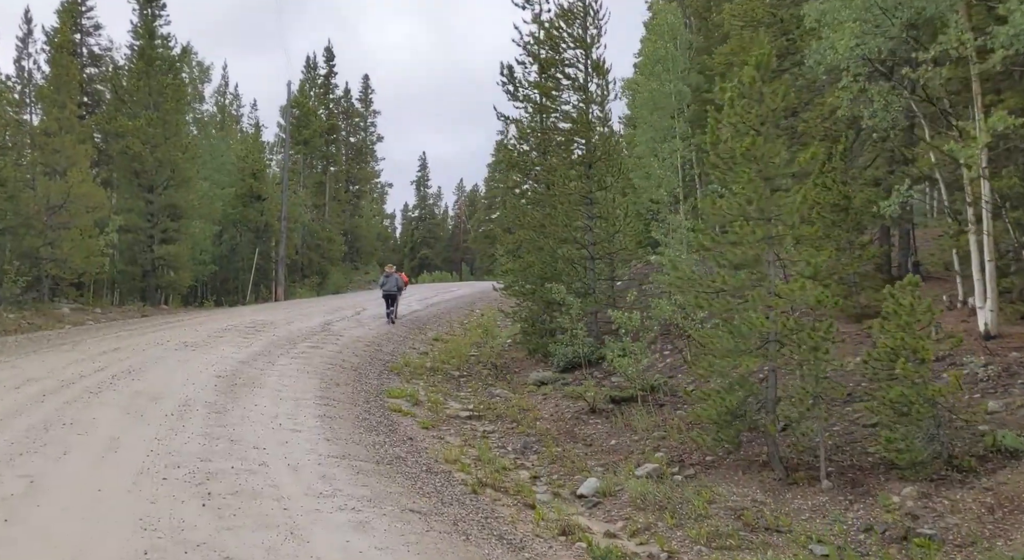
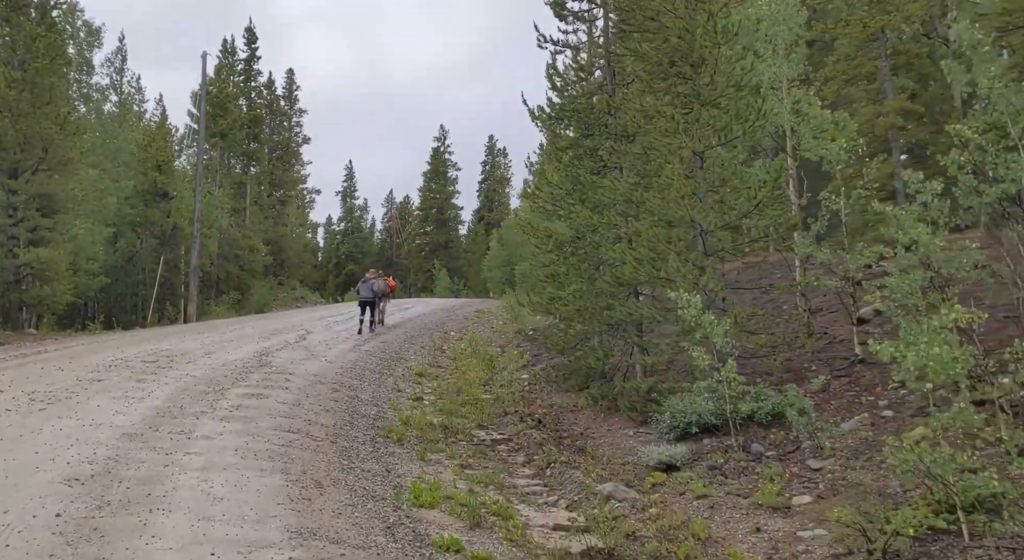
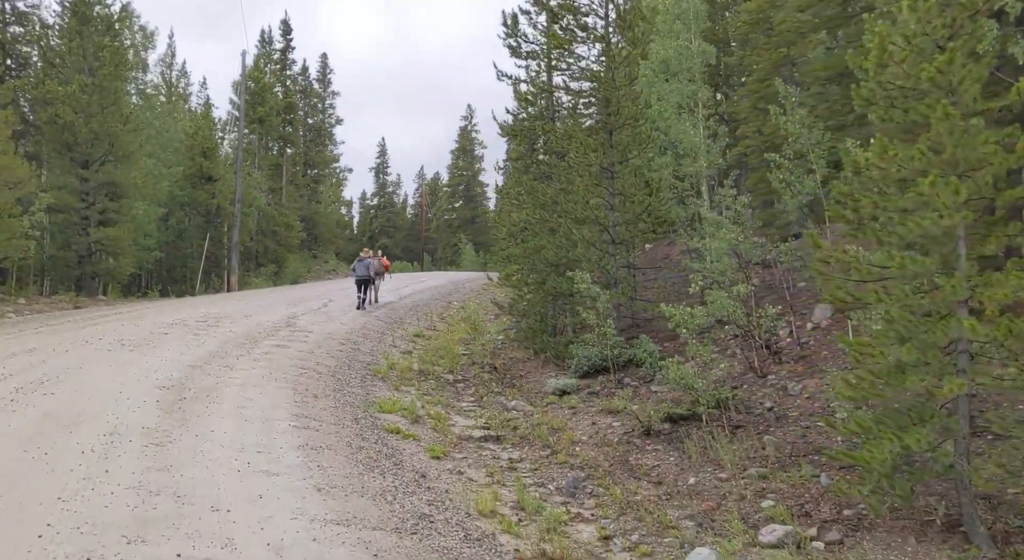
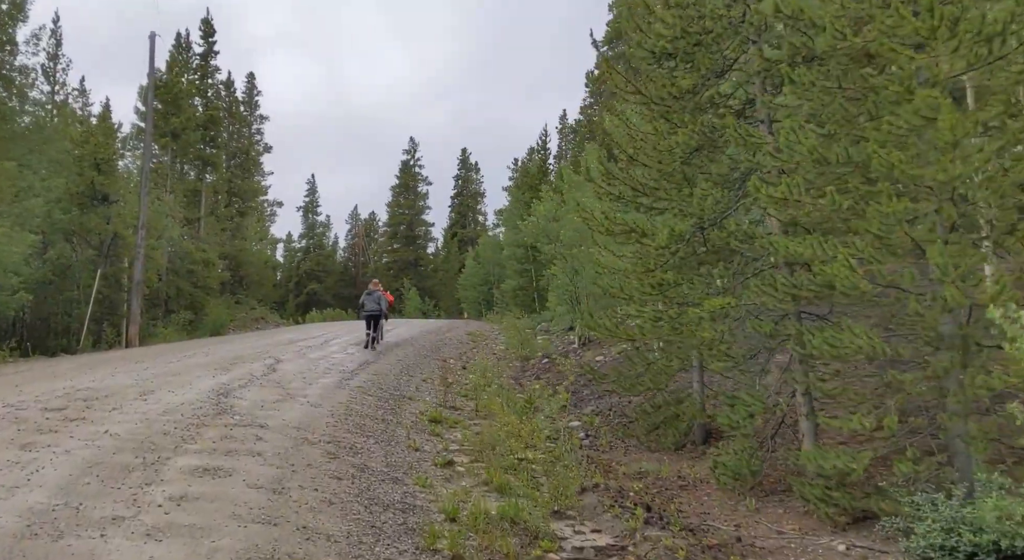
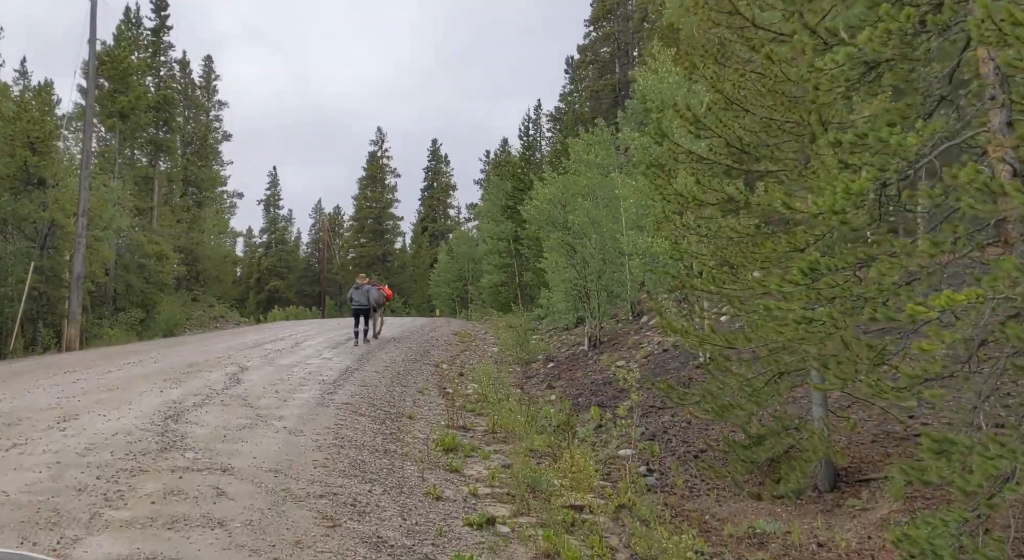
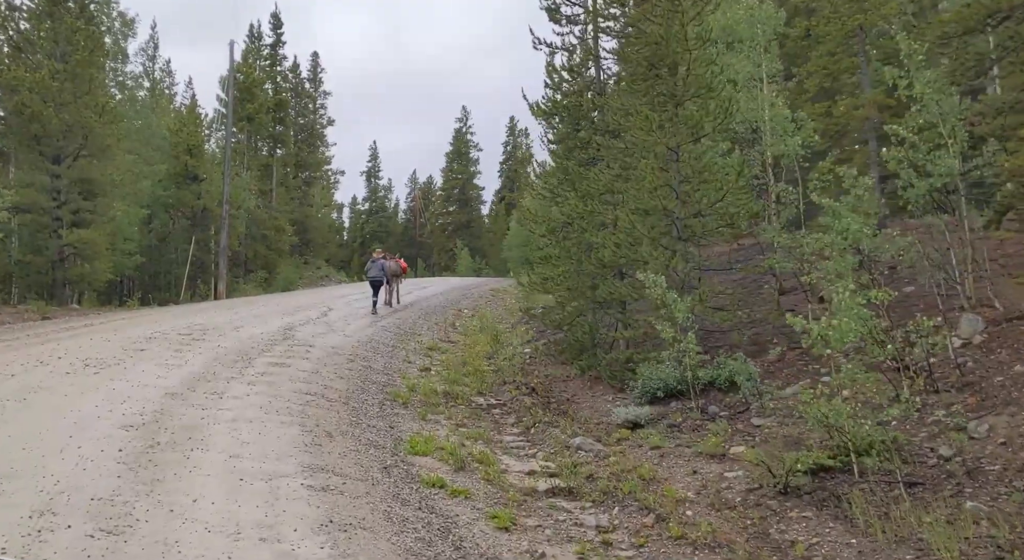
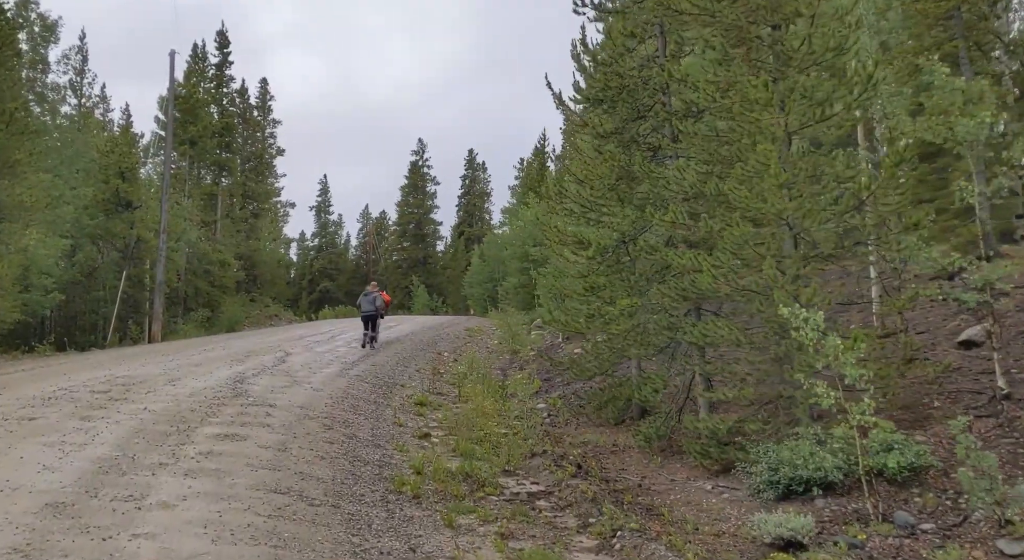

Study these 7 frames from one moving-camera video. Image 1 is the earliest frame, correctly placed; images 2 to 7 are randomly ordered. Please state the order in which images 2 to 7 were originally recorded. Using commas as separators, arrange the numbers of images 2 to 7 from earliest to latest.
3, 6, 2, 7, 4, 5
